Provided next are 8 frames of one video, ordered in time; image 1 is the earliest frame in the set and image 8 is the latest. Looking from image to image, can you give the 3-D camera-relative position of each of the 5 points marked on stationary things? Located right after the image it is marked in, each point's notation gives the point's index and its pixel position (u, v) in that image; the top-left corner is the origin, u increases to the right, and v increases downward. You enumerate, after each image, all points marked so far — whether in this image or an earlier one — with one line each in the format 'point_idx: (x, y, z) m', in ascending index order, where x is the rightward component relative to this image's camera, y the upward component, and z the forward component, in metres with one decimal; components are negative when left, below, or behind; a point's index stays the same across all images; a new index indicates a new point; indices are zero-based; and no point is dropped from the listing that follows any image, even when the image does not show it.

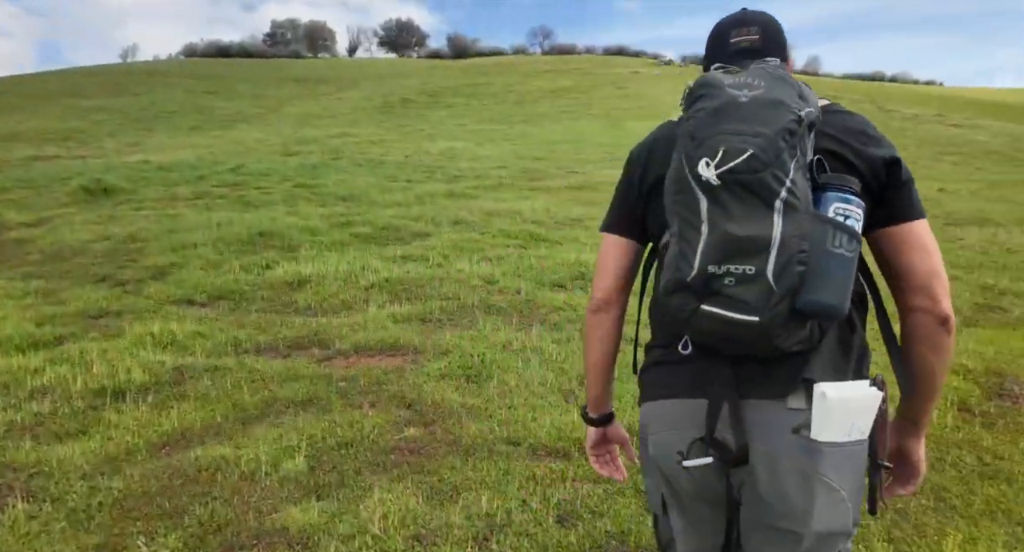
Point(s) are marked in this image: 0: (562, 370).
0: (+0.6, -1.2, +7.0) m
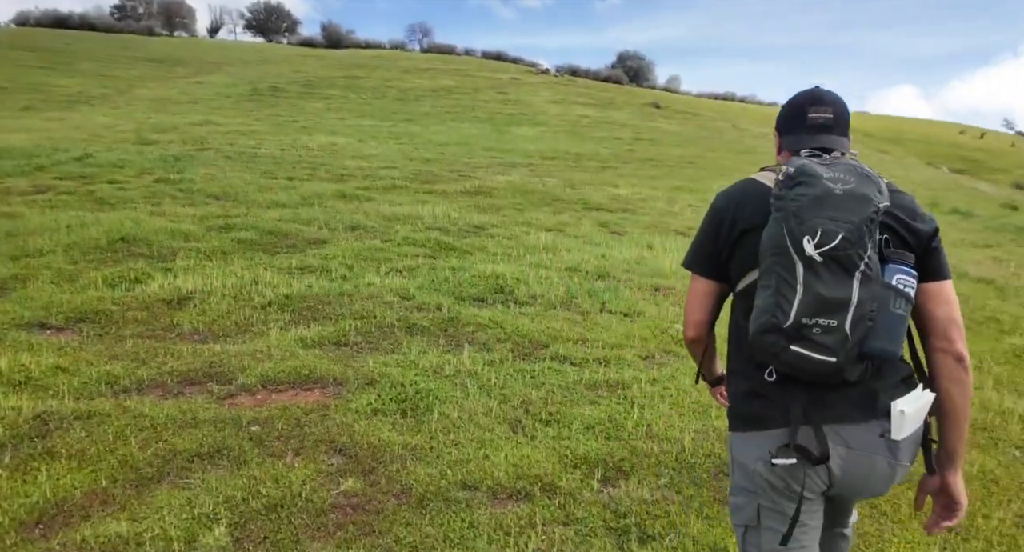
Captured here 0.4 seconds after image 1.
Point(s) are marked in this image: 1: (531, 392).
0: (-0.1, -1.5, +6.6) m
1: (+0.2, -1.4, +6.8) m
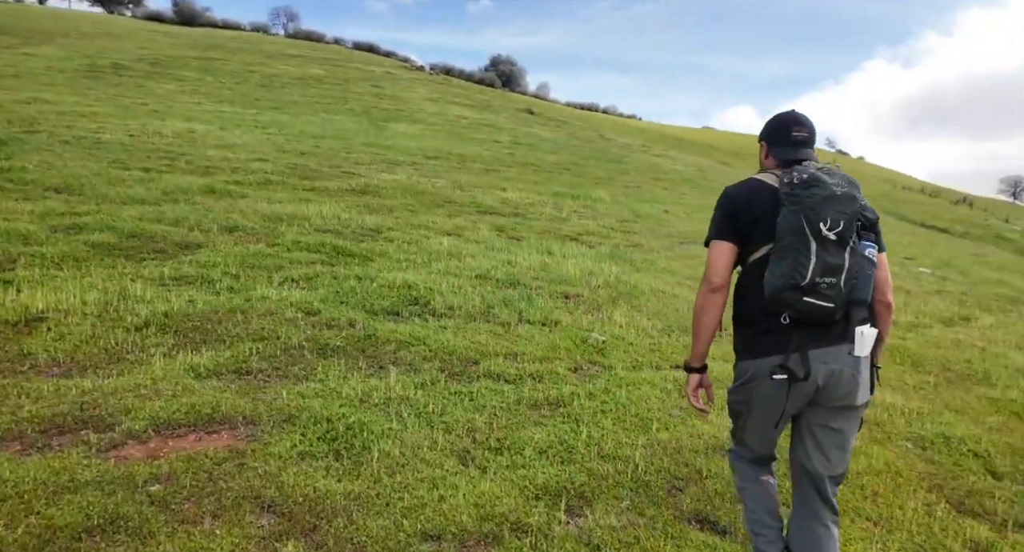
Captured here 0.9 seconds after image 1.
0: (-0.7, -1.6, +6.1) m
1: (-0.4, -1.6, +6.3) m
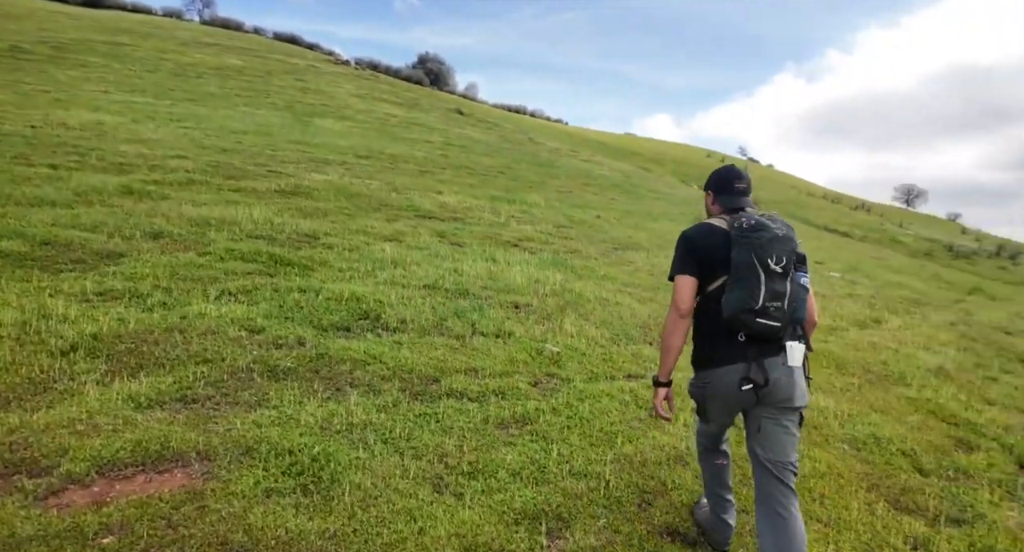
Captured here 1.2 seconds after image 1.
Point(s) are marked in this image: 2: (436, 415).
0: (-1.0, -1.9, +5.9) m
1: (-0.8, -1.8, +6.1) m
2: (-0.9, -1.7, +6.7) m
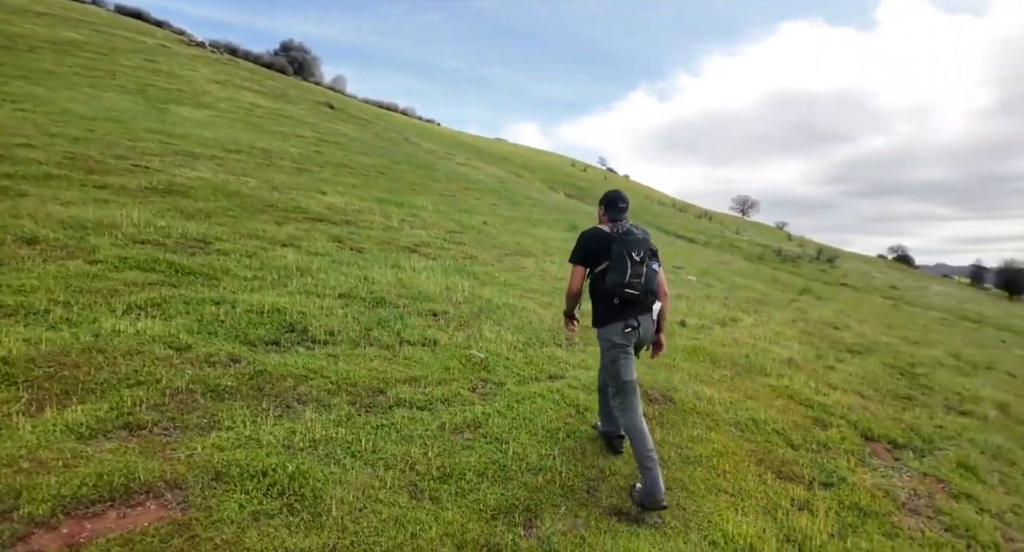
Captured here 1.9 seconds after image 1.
0: (-1.4, -2.0, +6.1) m
1: (-1.2, -2.0, +6.4) m
2: (-1.5, -1.8, +6.9) m
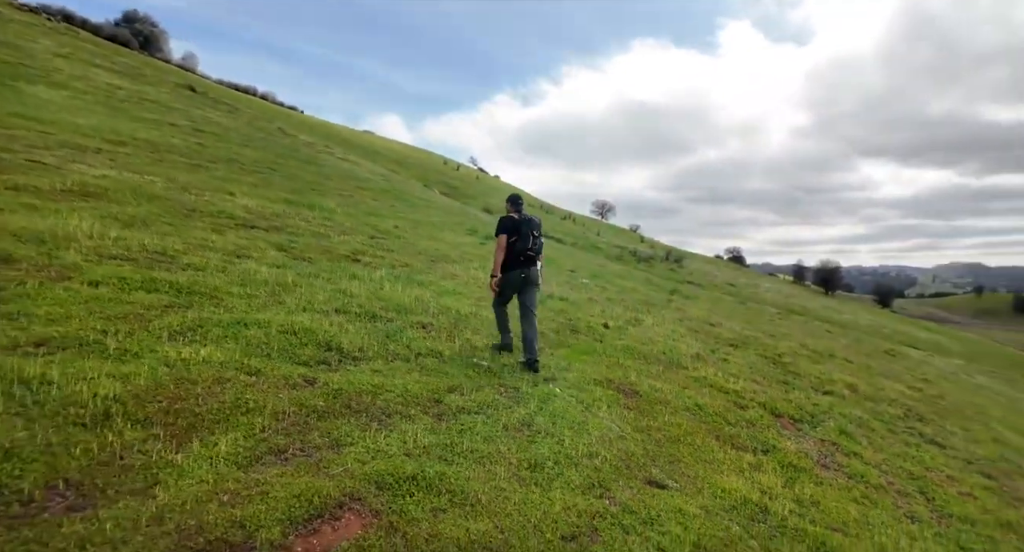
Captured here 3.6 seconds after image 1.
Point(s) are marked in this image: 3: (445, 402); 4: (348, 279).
0: (-0.4, -2.4, +7.3) m
1: (-0.3, -2.4, +7.7) m
2: (-0.6, -2.2, +8.1) m
3: (-1.1, -2.0, +8.8) m
4: (-4.6, -0.1, +15.5) m
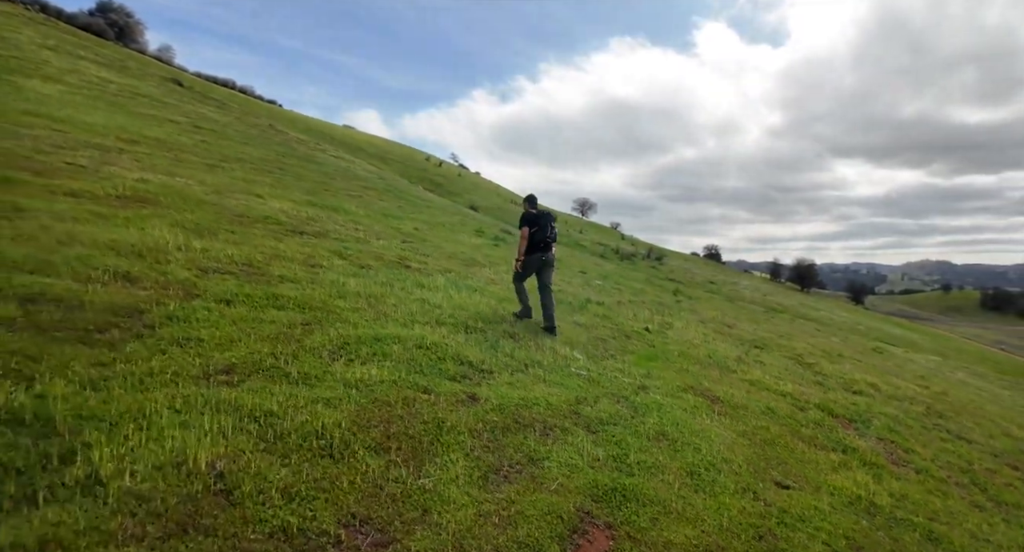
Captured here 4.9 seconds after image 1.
0: (+2.0, -2.7, +7.8) m
1: (+2.1, -2.7, +8.2) m
2: (+1.7, -2.5, +8.5) m
3: (+1.2, -2.3, +9.3) m
4: (-2.7, -0.3, +15.7) m
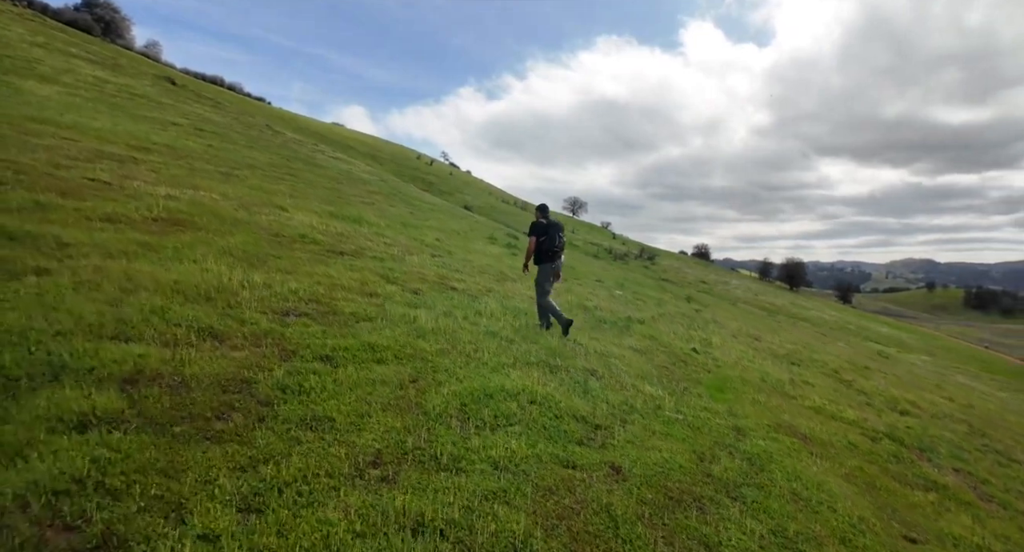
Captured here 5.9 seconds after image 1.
0: (+4.0, -3.6, +7.3) m
1: (+4.1, -3.5, +7.7) m
2: (+3.7, -3.4, +8.0) m
3: (+3.2, -3.1, +8.7) m
4: (-0.9, -1.1, +15.0) m
